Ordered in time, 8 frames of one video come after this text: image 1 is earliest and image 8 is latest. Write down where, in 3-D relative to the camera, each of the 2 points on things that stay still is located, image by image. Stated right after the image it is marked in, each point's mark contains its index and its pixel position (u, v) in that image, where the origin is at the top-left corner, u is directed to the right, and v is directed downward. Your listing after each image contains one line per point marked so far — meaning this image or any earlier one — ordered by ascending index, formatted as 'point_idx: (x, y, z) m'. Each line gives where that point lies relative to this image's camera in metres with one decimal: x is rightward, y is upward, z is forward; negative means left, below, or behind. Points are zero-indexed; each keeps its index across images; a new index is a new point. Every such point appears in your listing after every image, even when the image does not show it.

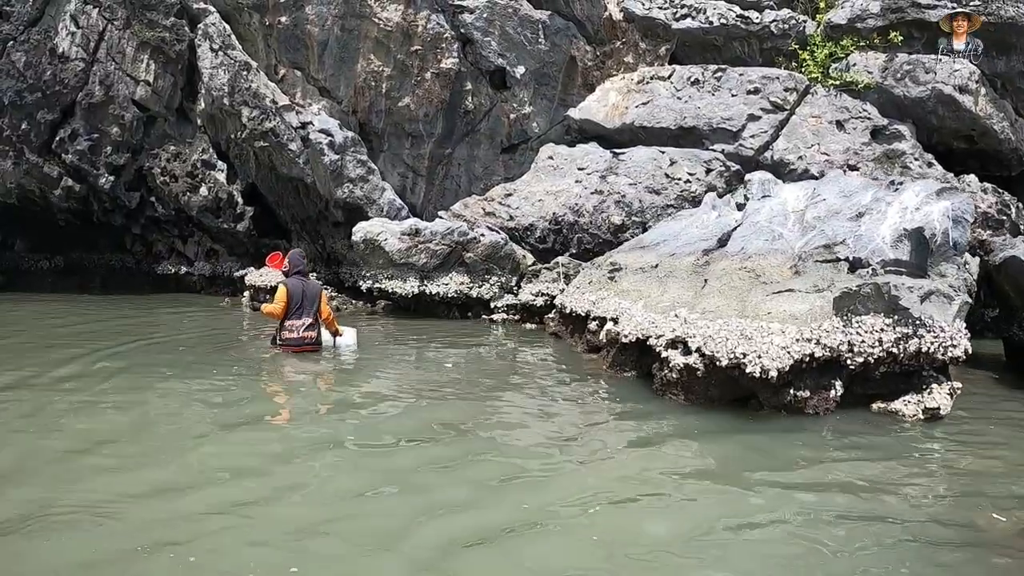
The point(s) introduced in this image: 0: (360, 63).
0: (-2.7, +4.1, +13.4) m
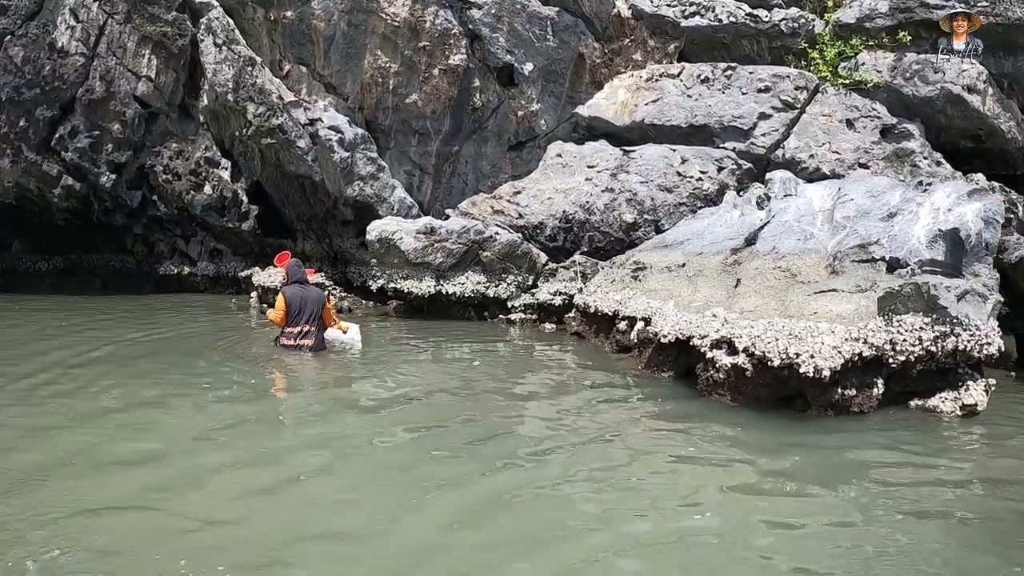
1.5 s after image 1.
0: (-2.6, +4.1, +13.2) m
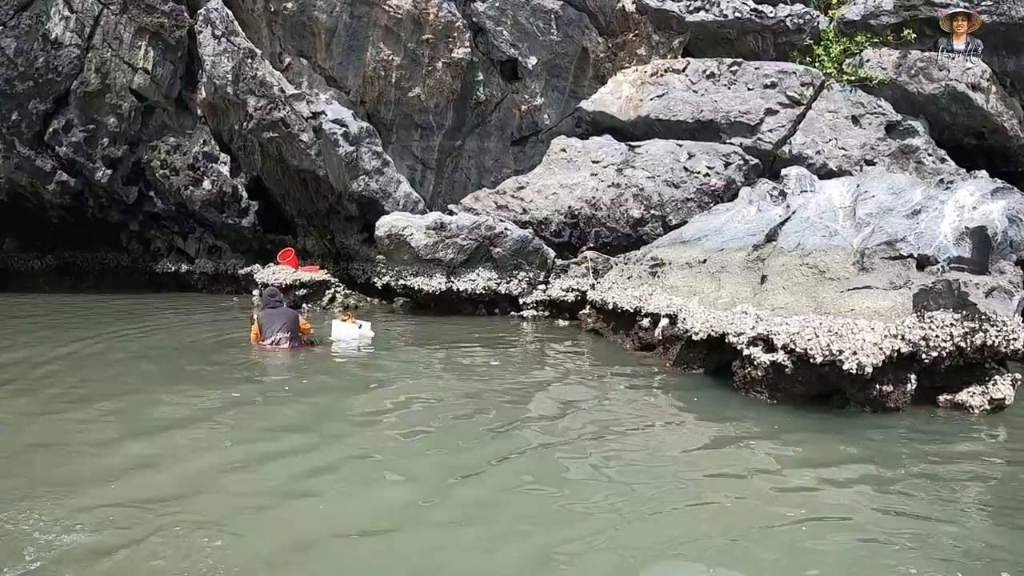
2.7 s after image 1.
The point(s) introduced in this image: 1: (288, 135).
0: (-2.5, +4.2, +13.0) m
1: (-3.7, +2.5, +12.2) m
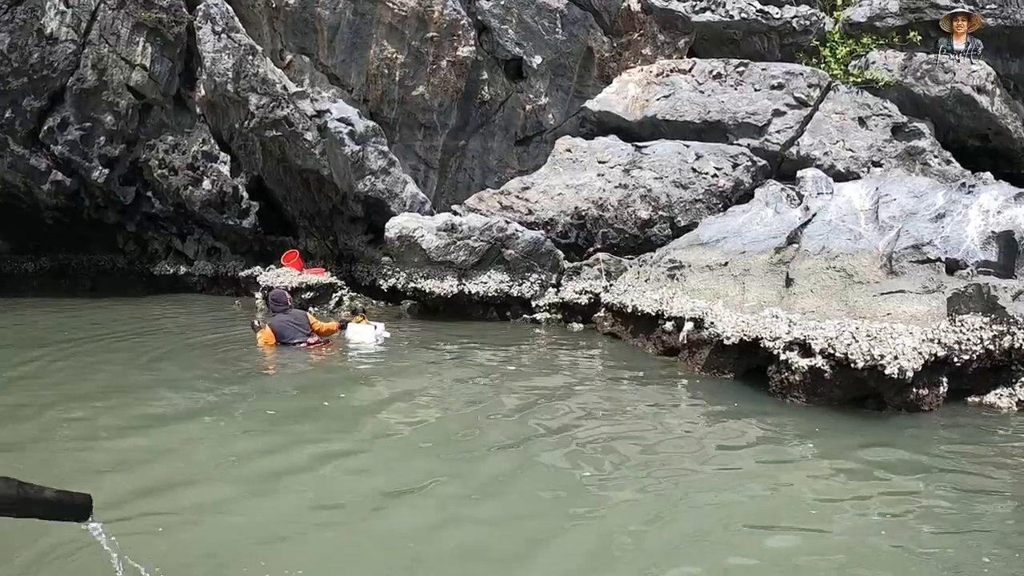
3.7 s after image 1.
0: (-2.4, +4.2, +12.8) m
1: (-3.6, +2.5, +11.9) m
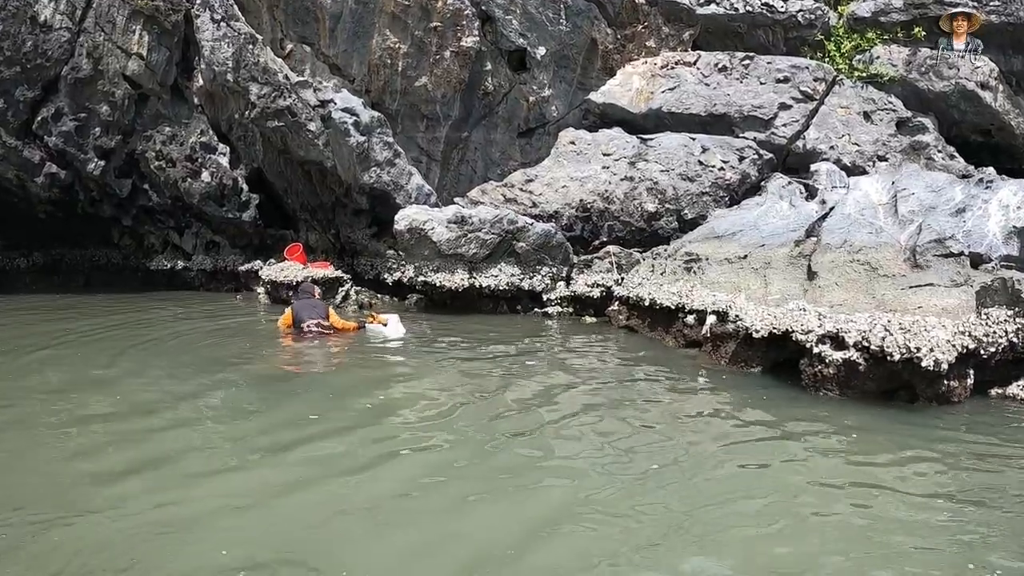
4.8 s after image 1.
0: (-2.3, +4.3, +12.6) m
1: (-3.4, +2.6, +11.6) m
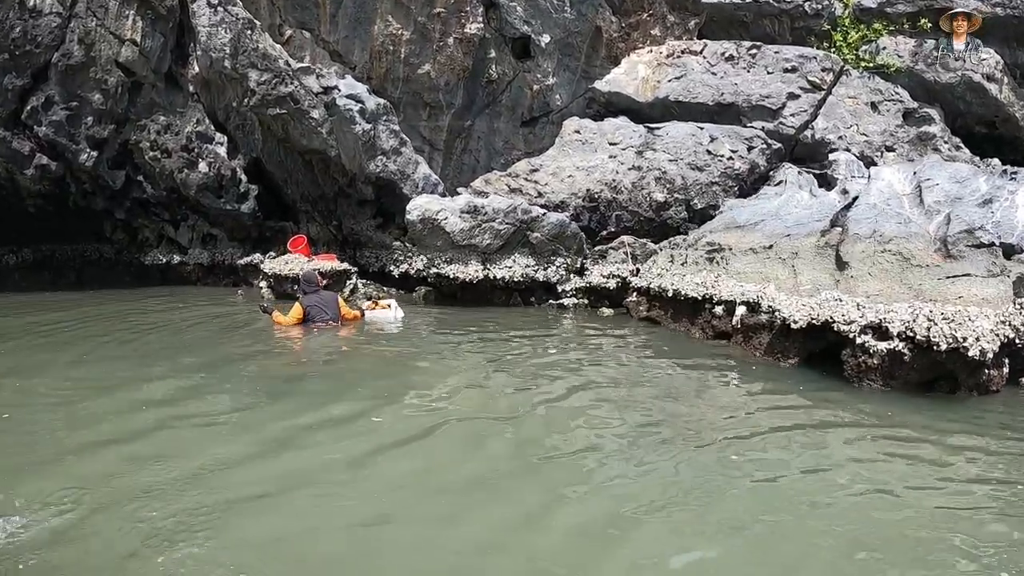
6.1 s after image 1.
0: (-2.2, +4.4, +12.2) m
1: (-3.3, +2.7, +11.2) m
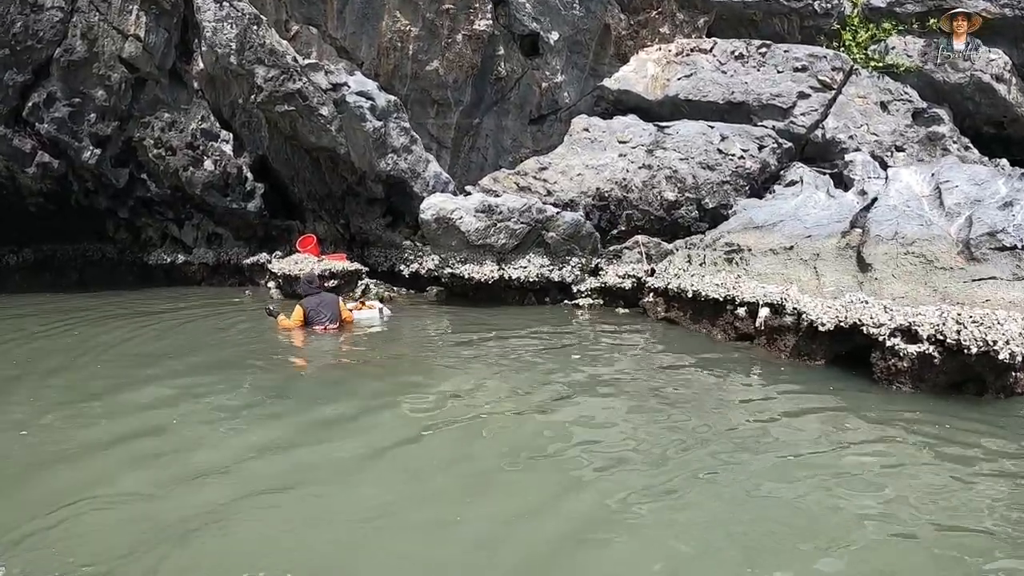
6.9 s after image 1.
0: (-2.0, +4.4, +12.0) m
1: (-3.0, +2.7, +11.1) m
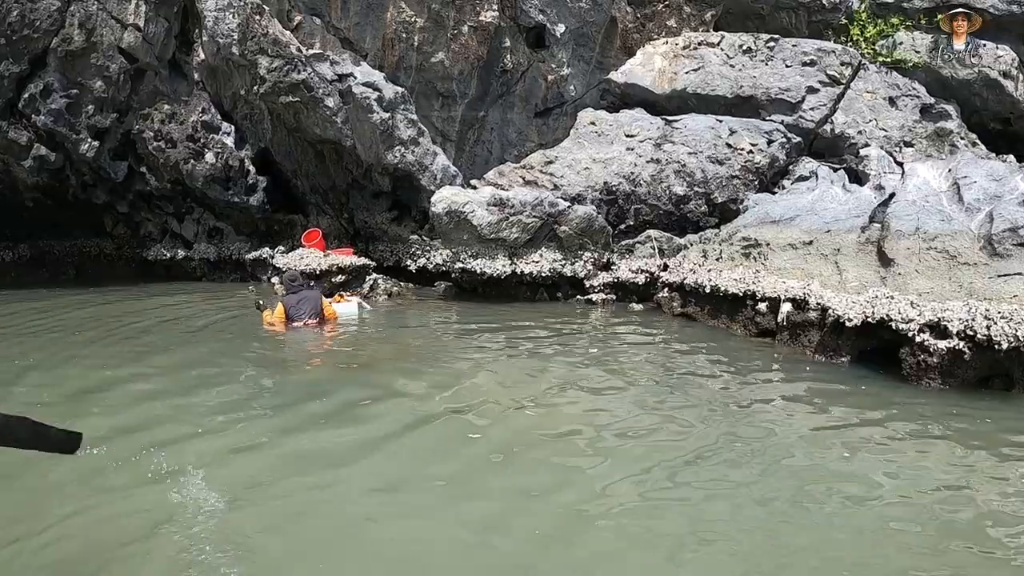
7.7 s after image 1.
0: (-1.9, +4.4, +11.8) m
1: (-2.9, +2.7, +10.8) m
